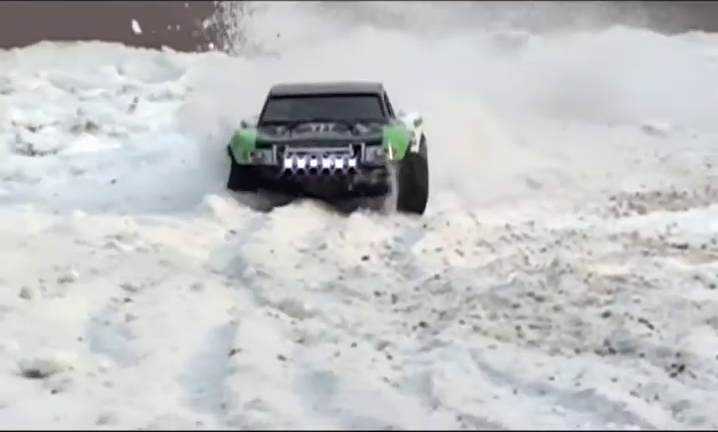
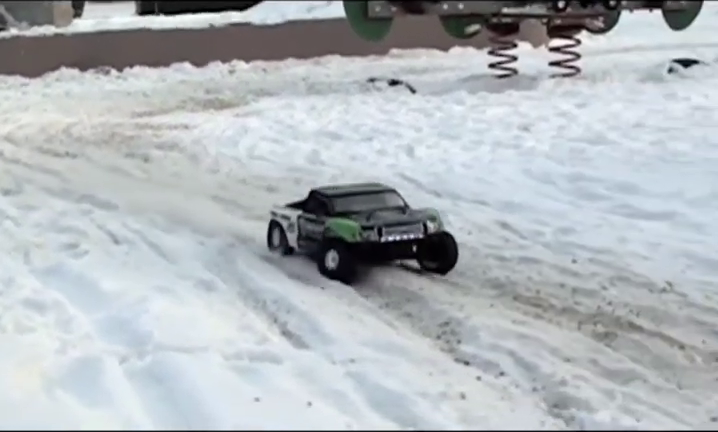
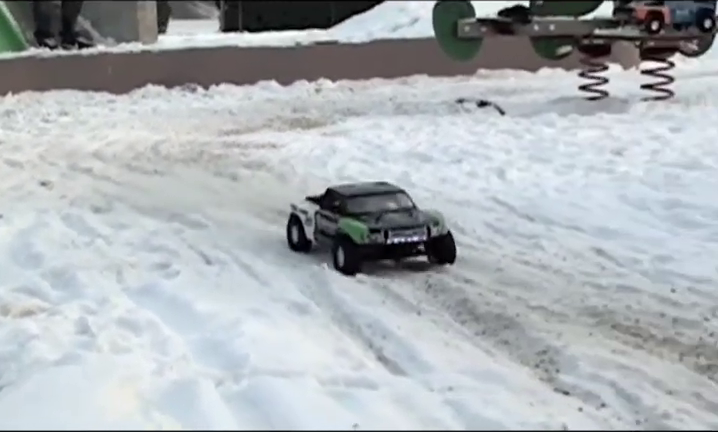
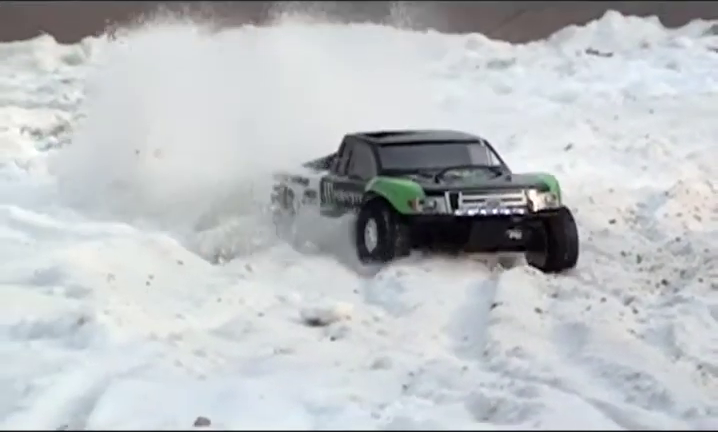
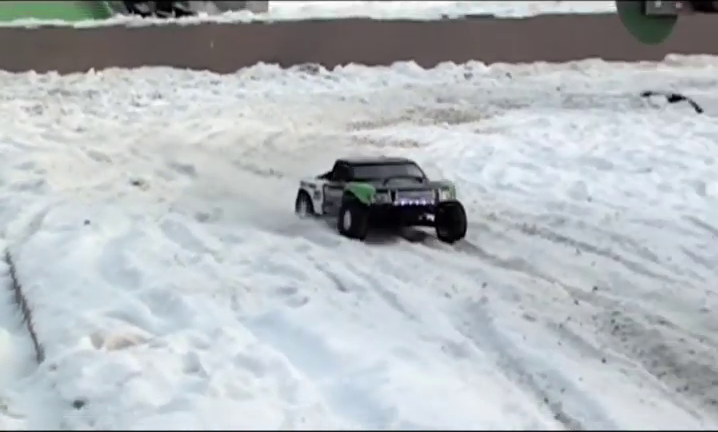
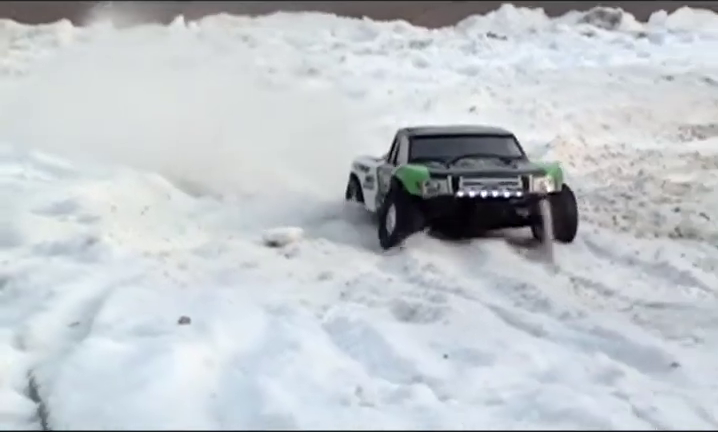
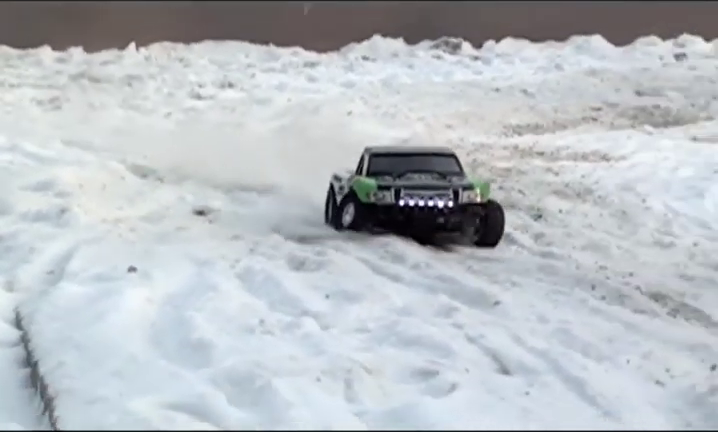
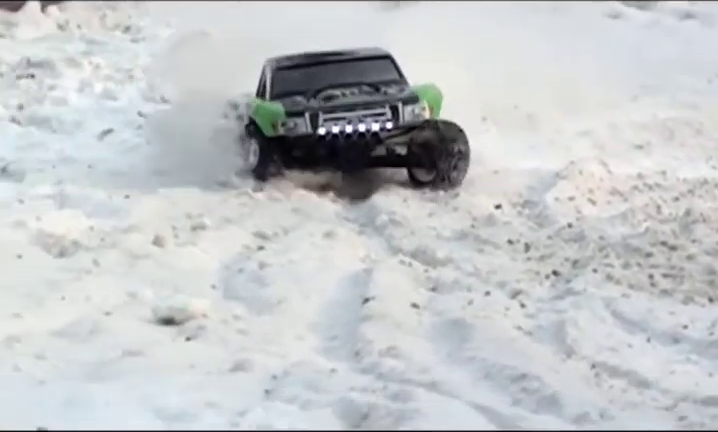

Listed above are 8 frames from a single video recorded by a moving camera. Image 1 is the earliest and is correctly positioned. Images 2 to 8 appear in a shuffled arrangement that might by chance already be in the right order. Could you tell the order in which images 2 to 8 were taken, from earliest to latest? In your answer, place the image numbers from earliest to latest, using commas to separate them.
8, 4, 6, 7, 5, 3, 2
